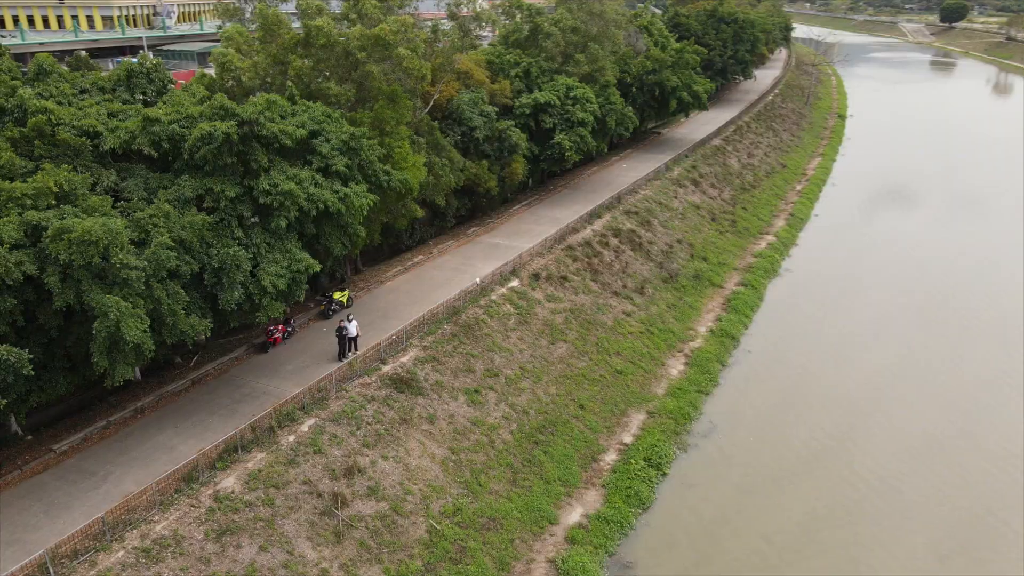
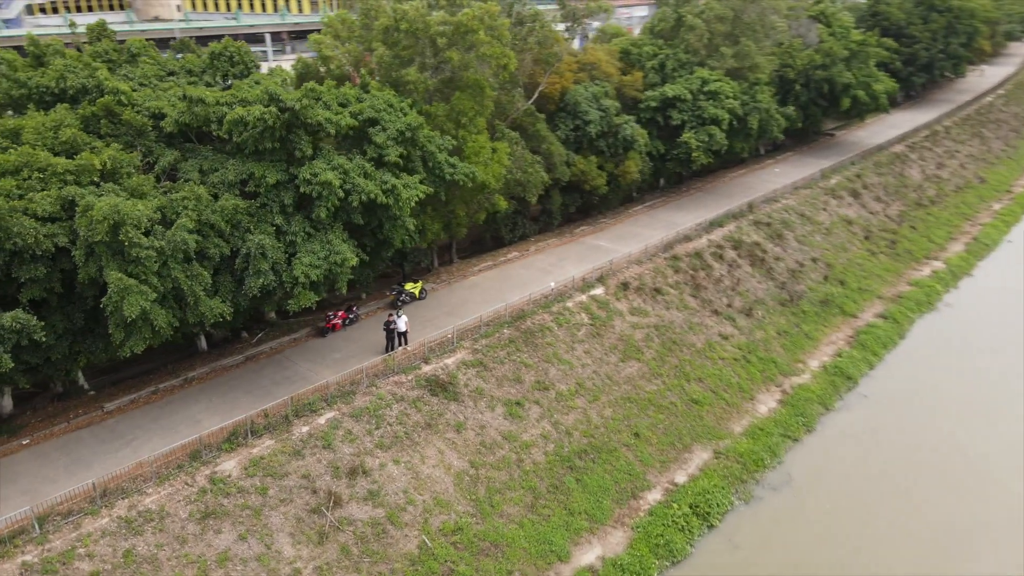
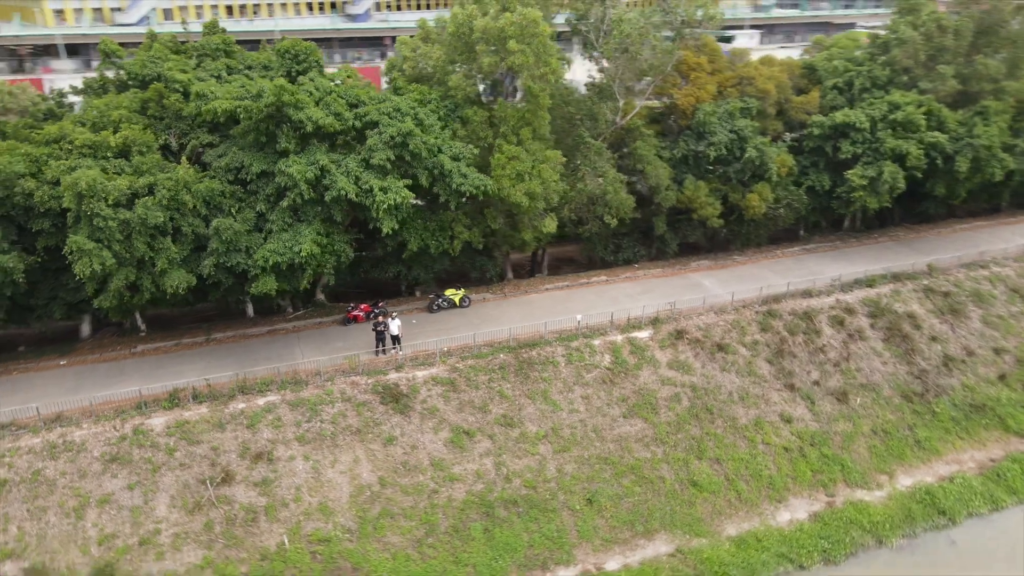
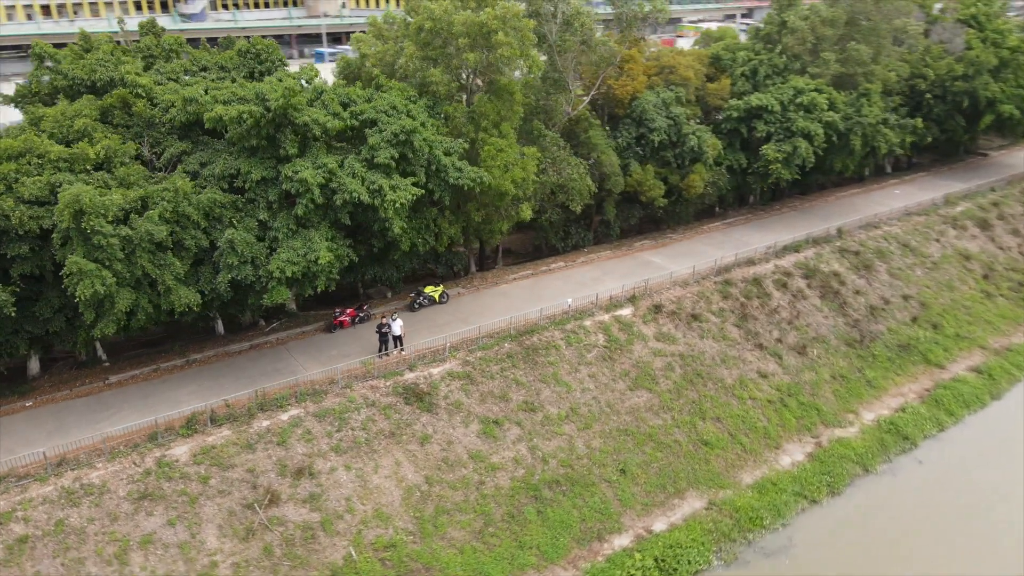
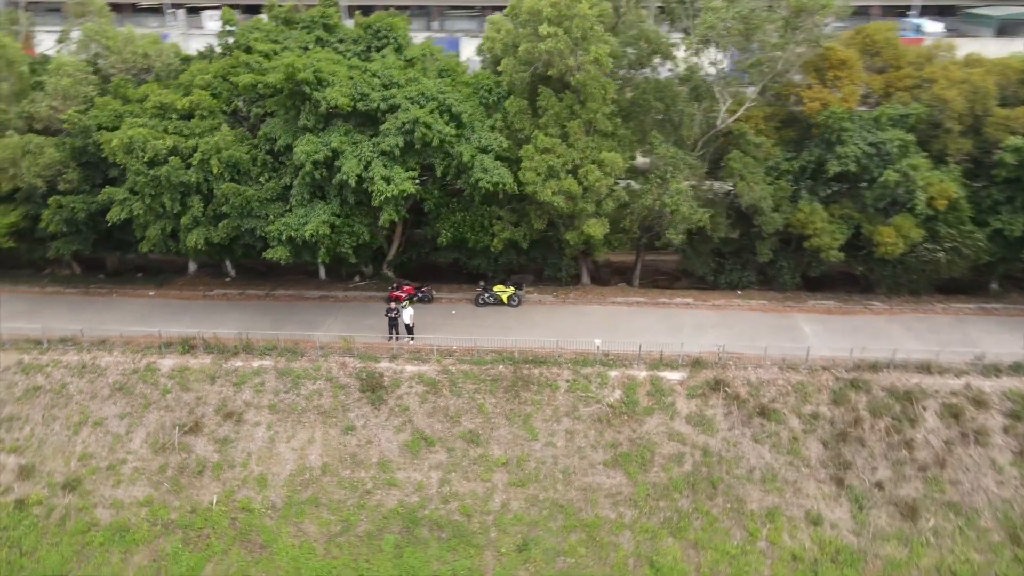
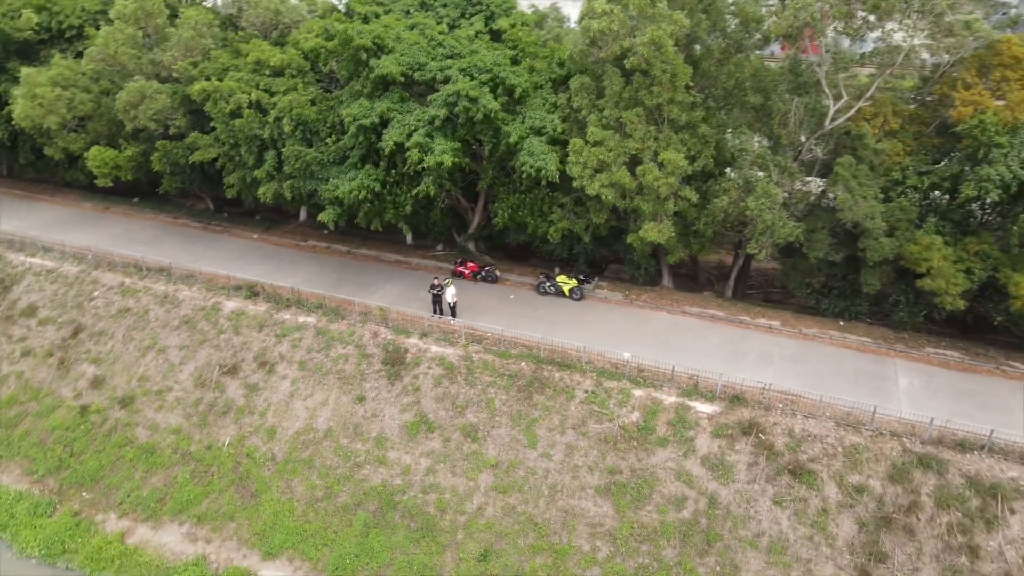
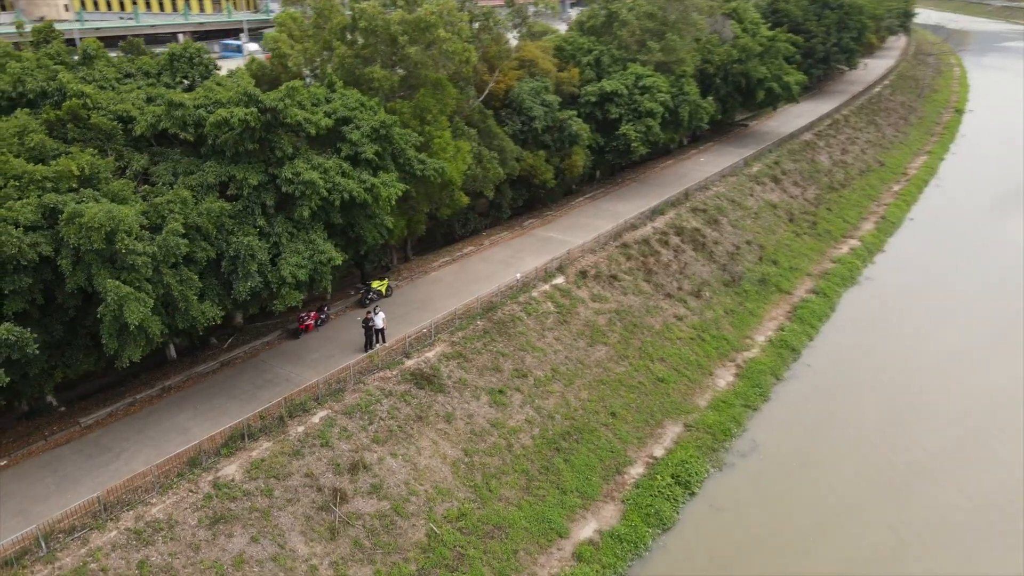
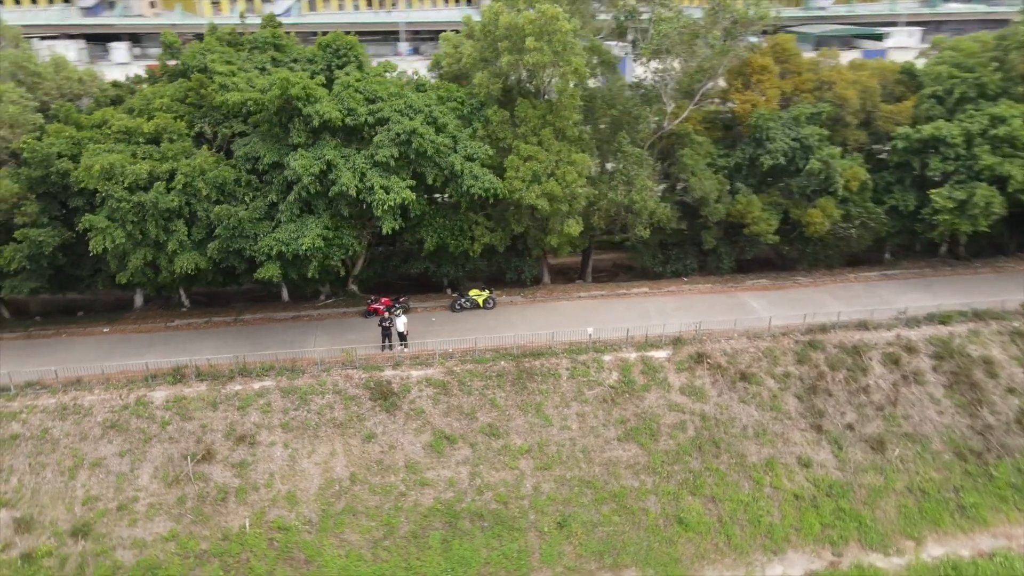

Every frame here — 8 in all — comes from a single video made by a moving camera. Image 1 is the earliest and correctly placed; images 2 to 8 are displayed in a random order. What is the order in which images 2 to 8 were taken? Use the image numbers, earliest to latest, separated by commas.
7, 2, 4, 3, 8, 5, 6
